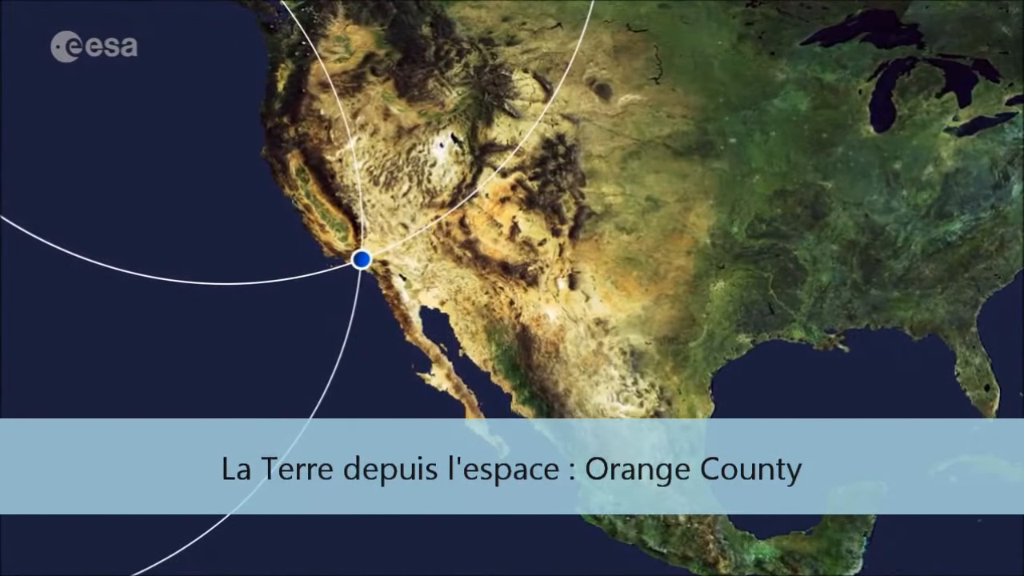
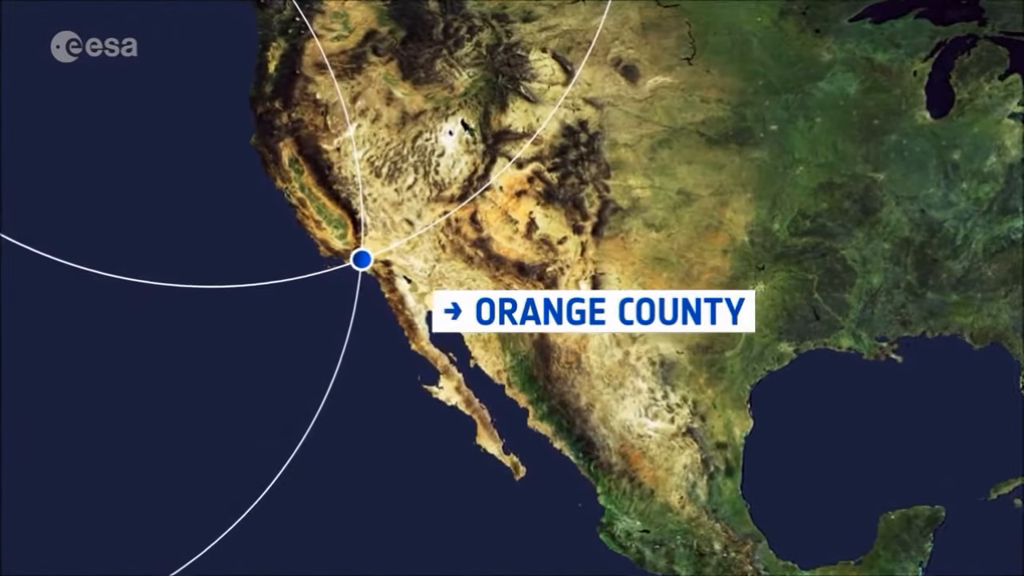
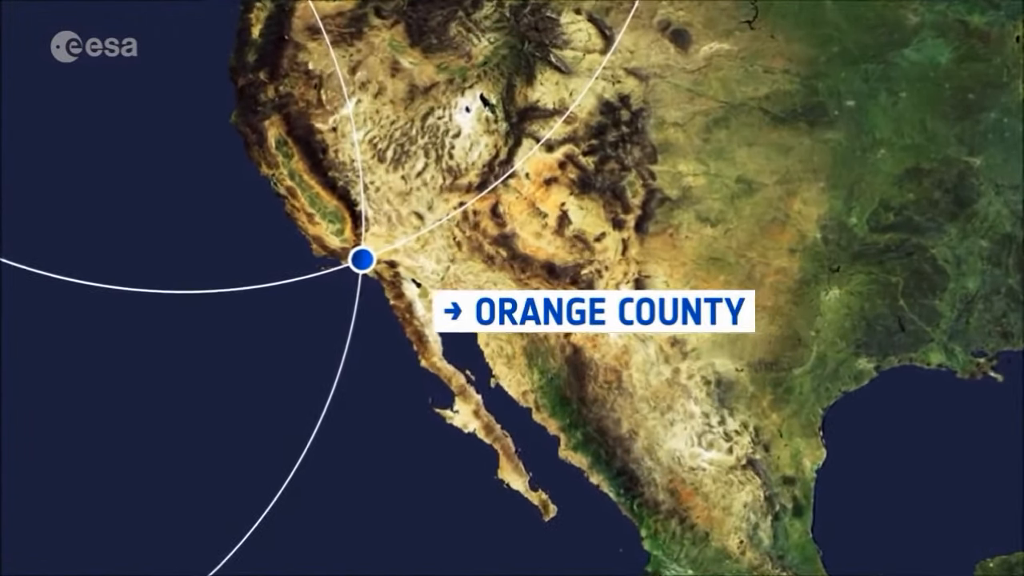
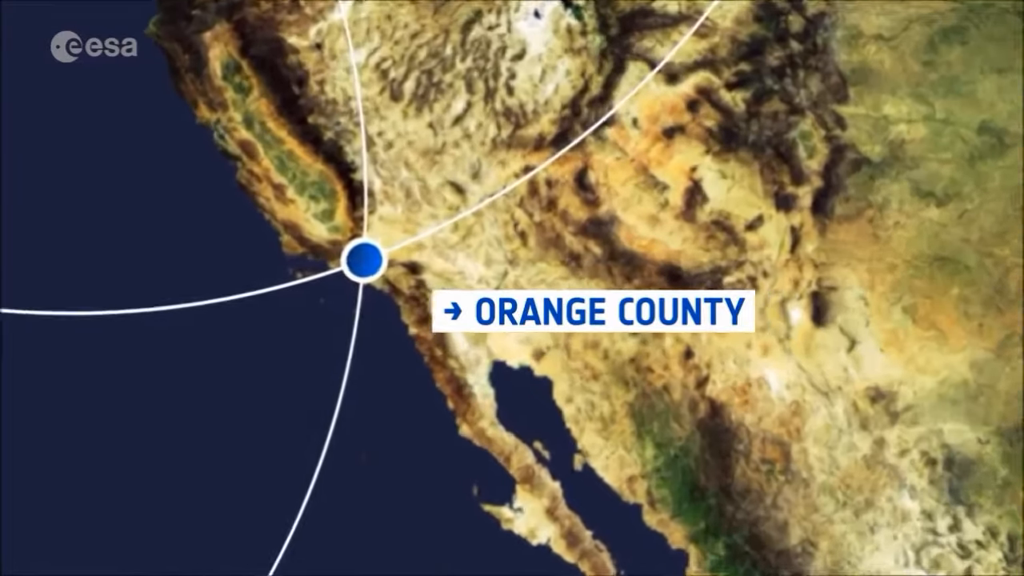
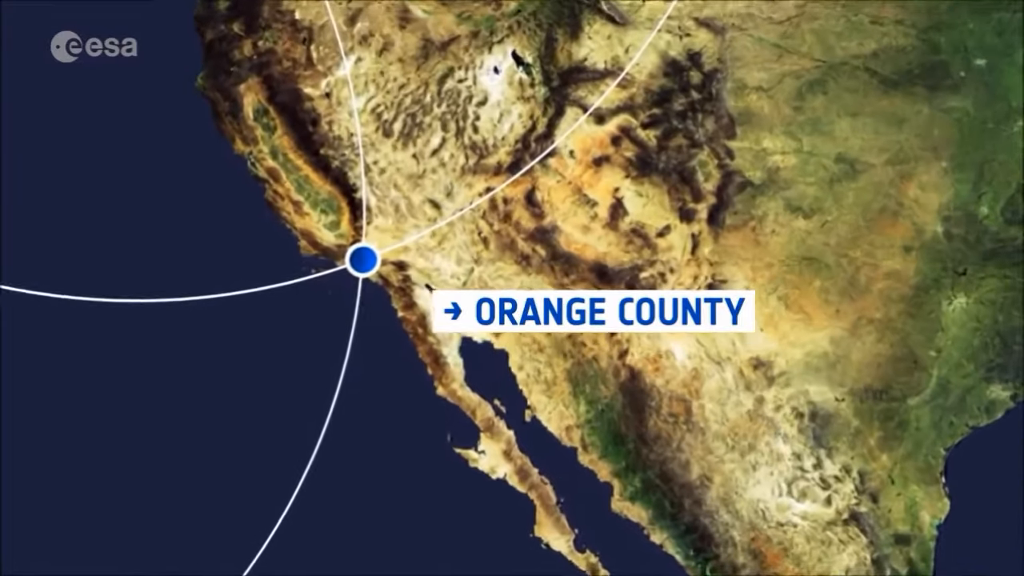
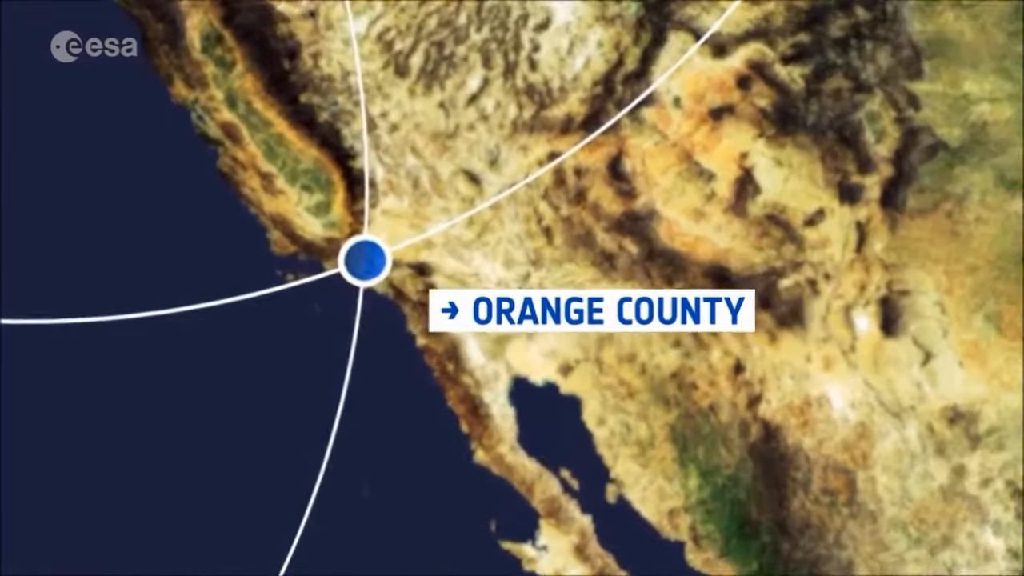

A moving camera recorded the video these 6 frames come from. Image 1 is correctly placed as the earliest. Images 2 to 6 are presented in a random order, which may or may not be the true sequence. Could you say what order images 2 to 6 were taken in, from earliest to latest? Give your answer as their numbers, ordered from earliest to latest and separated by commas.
2, 3, 5, 4, 6
